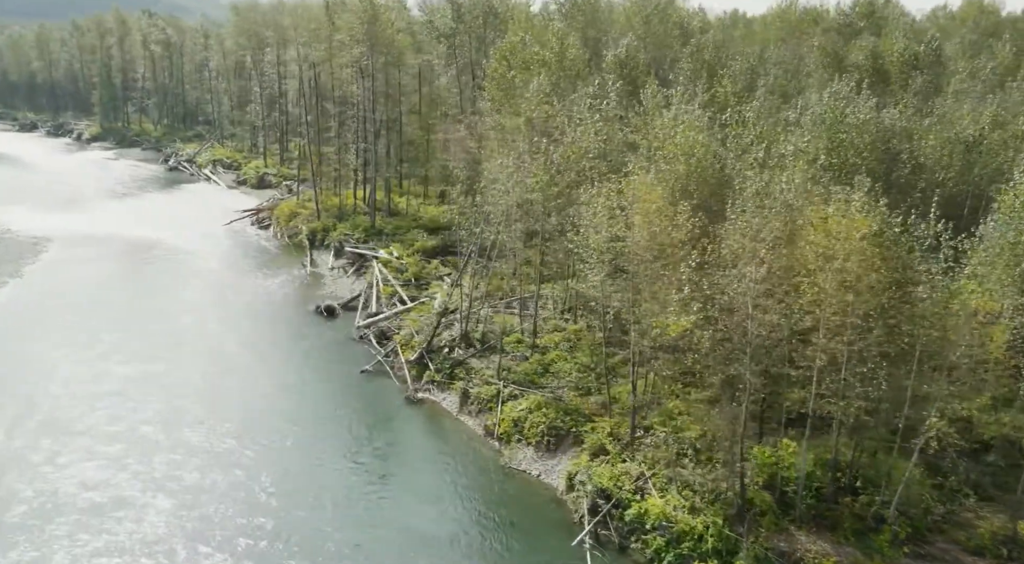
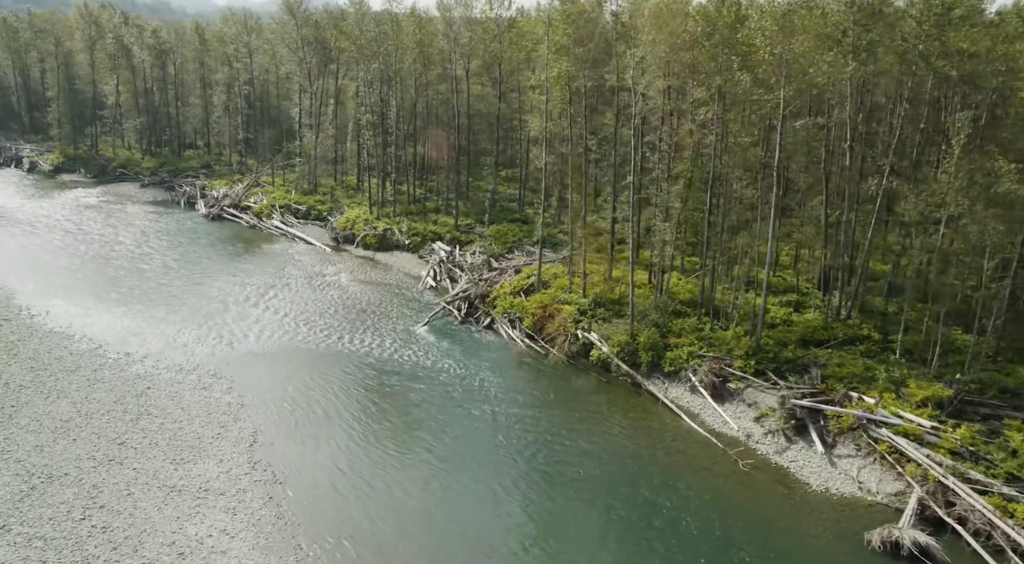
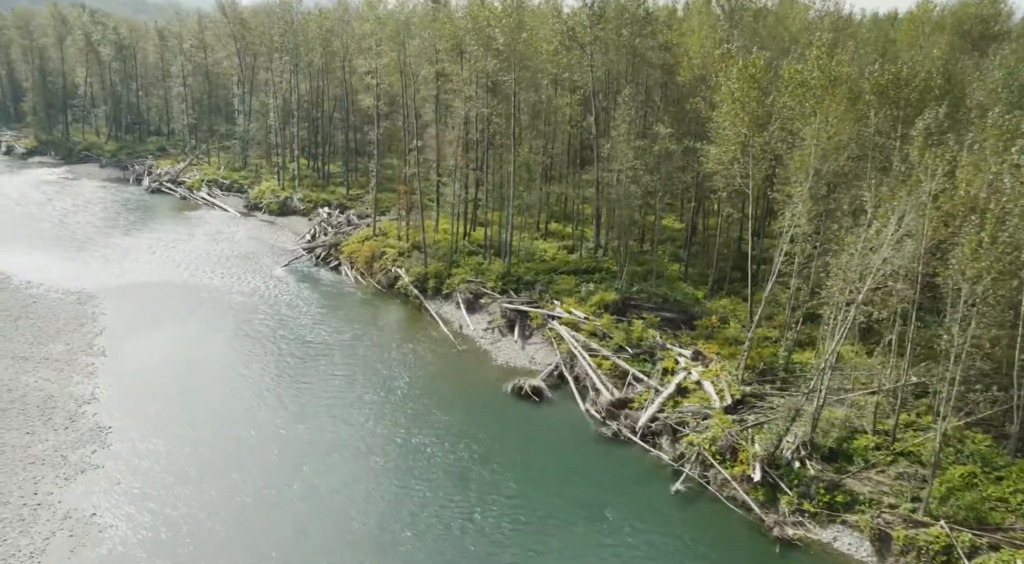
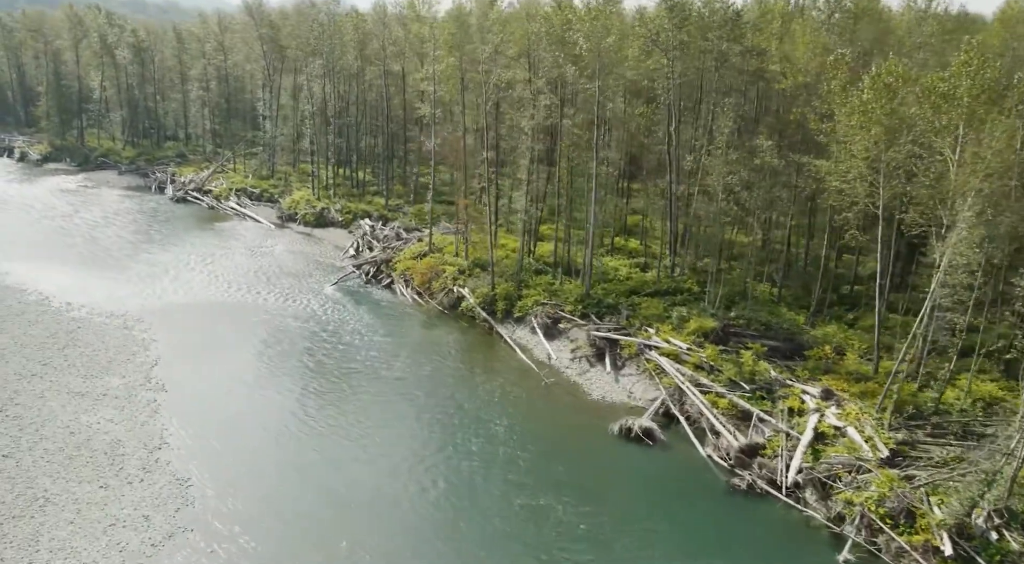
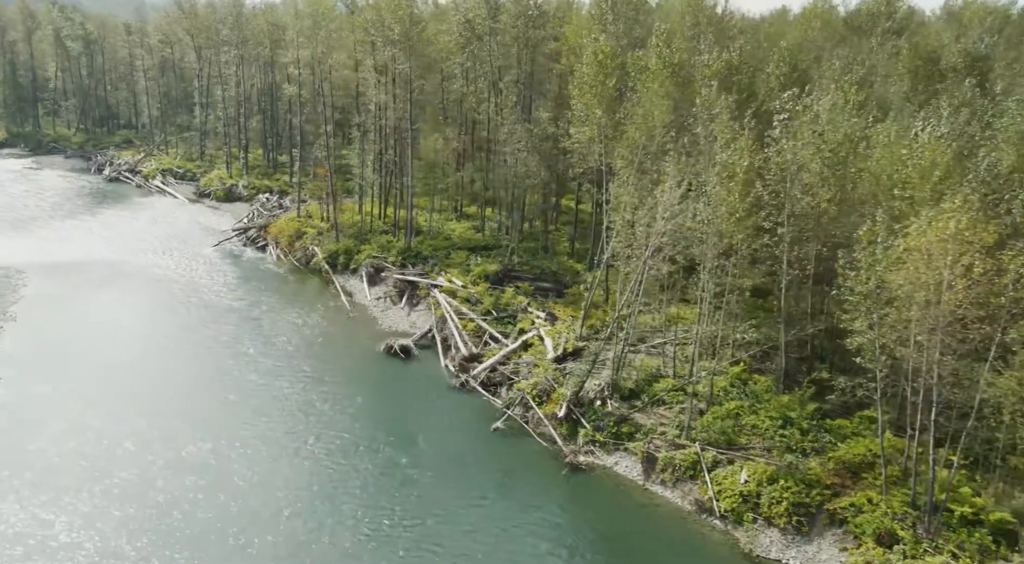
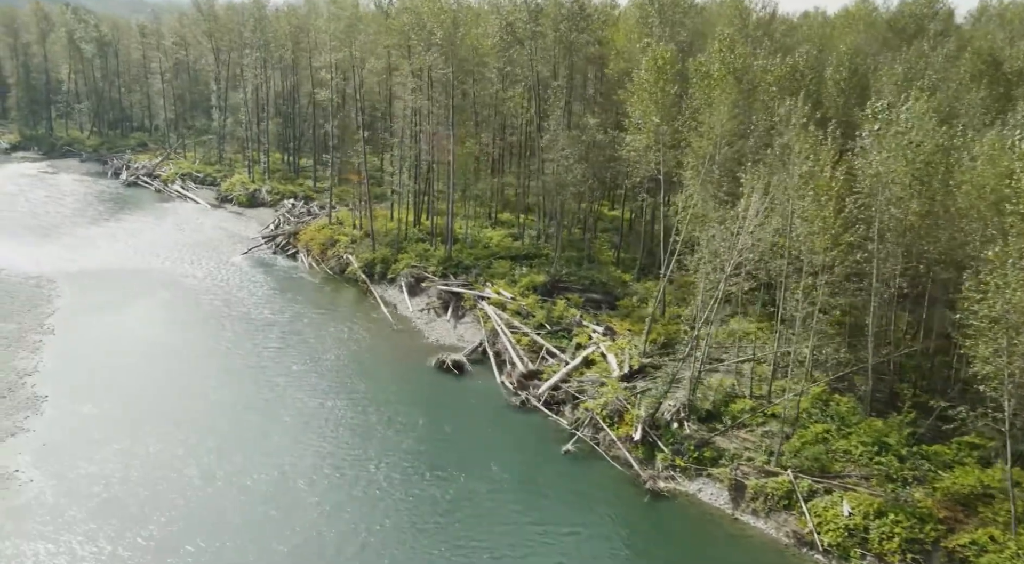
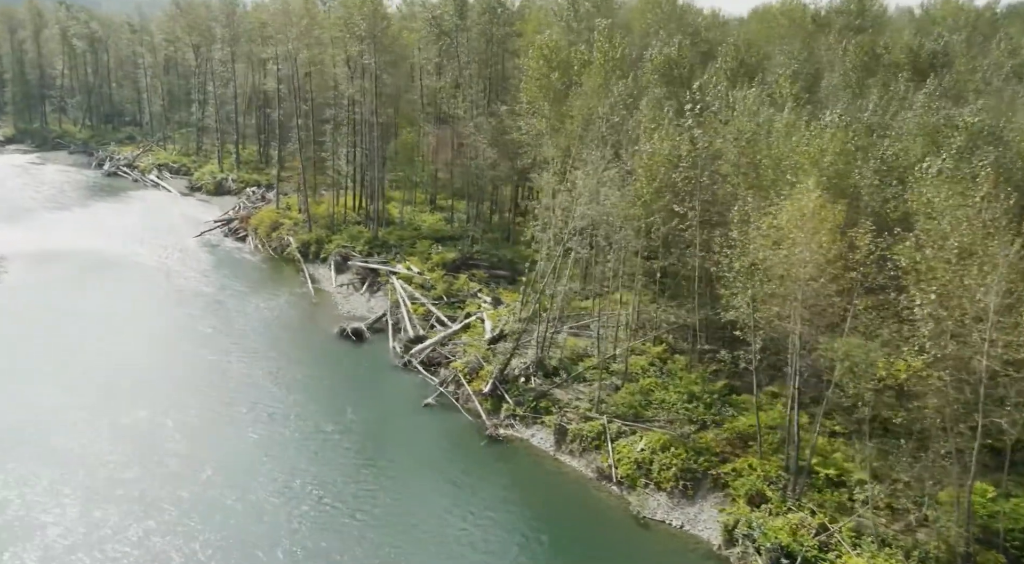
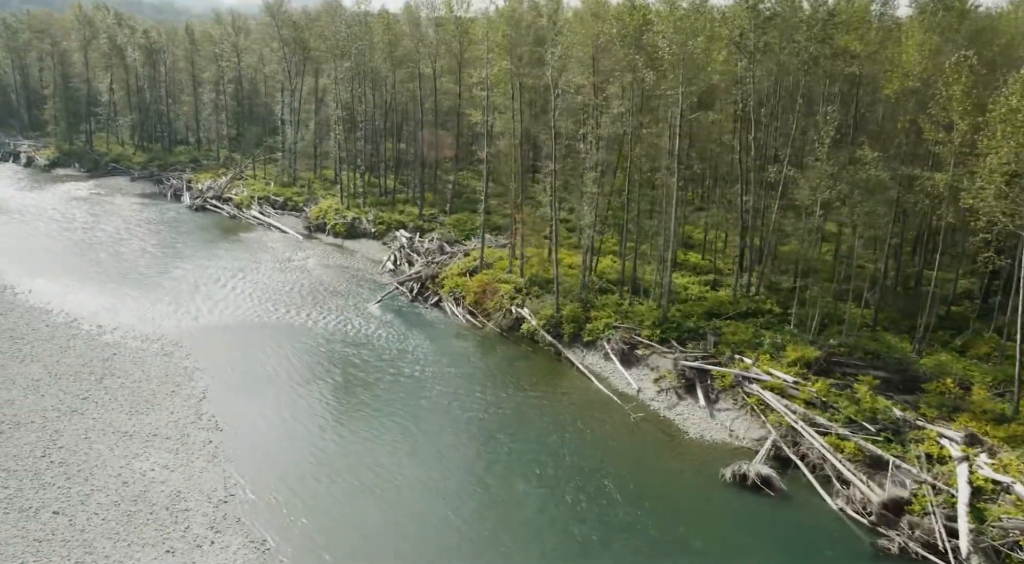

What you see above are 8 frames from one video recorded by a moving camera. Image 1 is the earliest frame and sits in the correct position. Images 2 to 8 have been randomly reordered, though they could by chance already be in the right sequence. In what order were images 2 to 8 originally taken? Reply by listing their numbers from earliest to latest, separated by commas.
7, 5, 6, 3, 4, 8, 2
